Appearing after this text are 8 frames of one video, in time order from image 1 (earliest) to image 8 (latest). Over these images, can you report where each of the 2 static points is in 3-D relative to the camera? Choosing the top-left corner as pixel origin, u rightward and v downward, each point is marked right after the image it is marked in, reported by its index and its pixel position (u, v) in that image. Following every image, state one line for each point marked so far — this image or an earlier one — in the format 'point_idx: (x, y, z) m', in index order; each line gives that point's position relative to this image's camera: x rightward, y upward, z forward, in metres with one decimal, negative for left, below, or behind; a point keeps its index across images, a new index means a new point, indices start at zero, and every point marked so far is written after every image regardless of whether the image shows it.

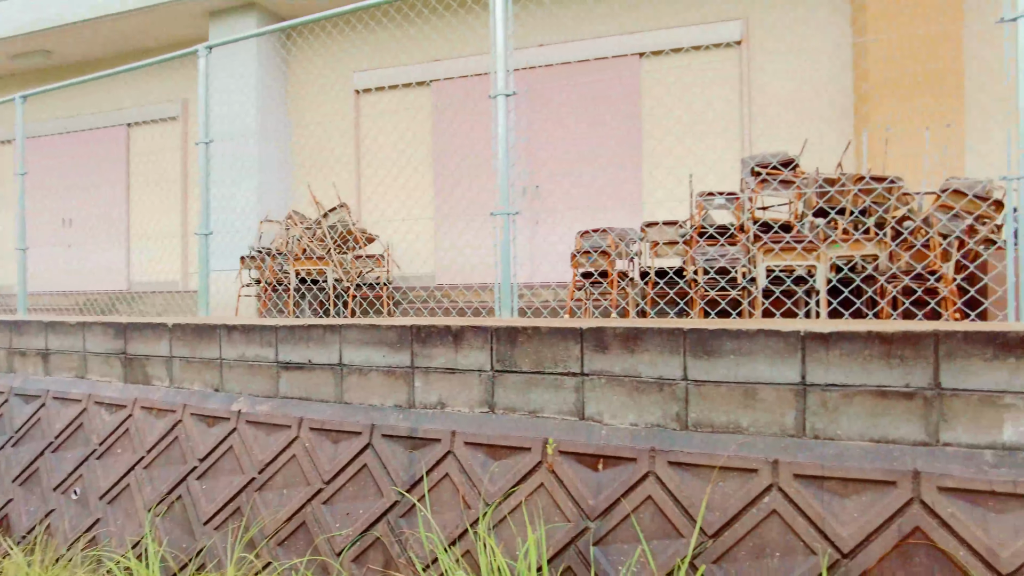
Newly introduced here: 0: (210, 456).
0: (-1.2, -0.7, +2.6) m
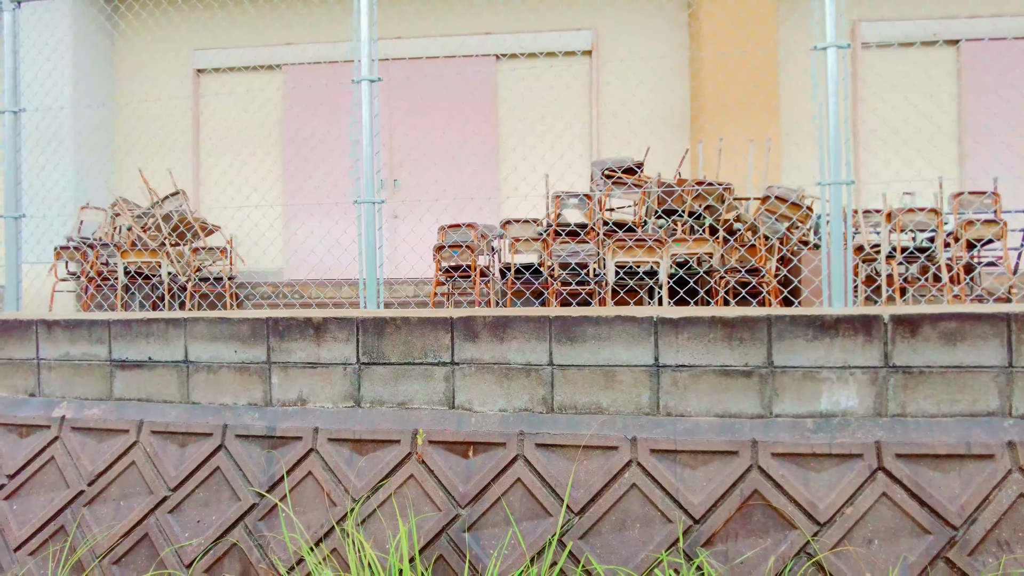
0: (-1.7, -0.6, +2.2) m
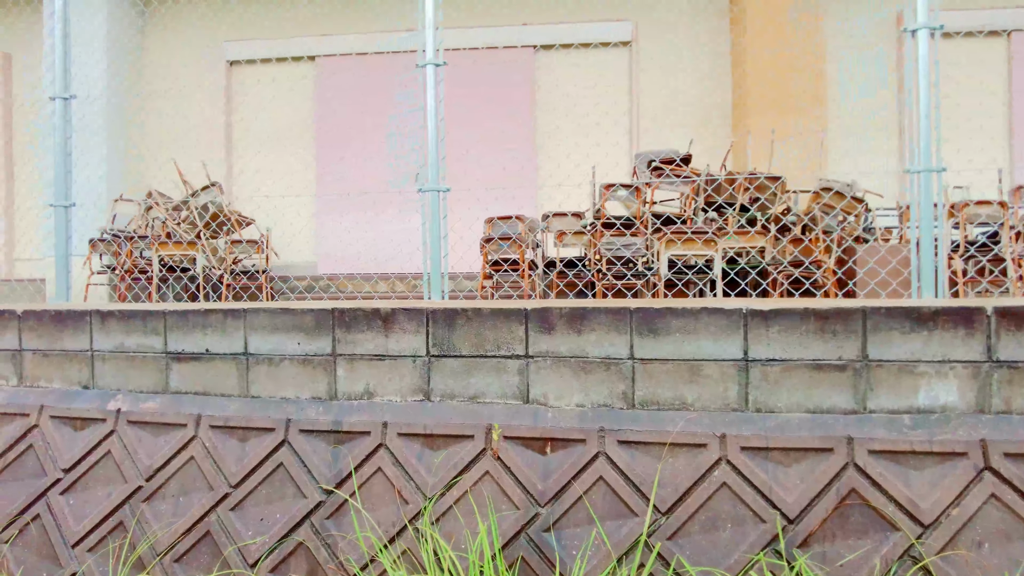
0: (-1.5, -0.6, +2.2) m
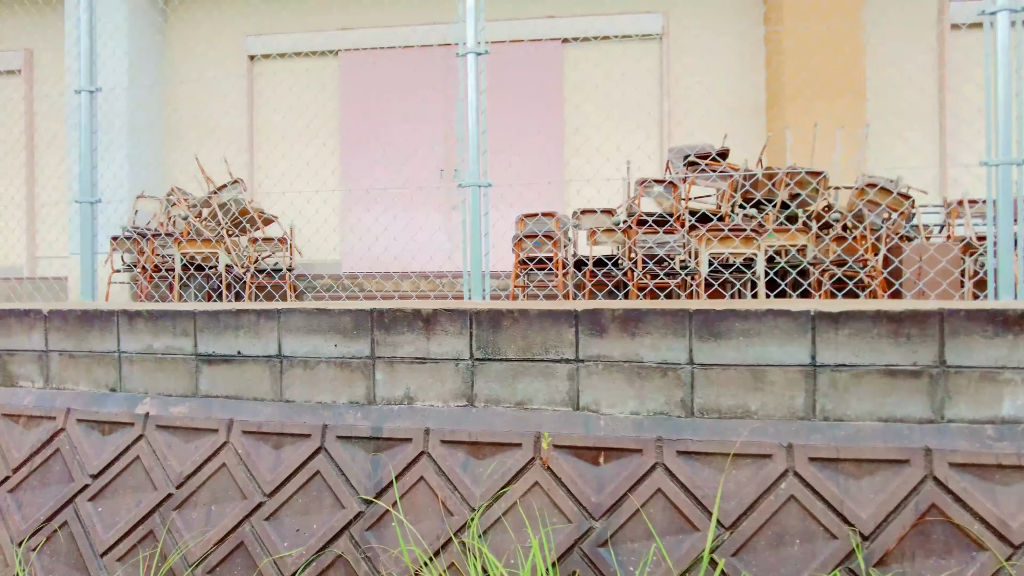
0: (-1.3, -0.6, +2.1) m
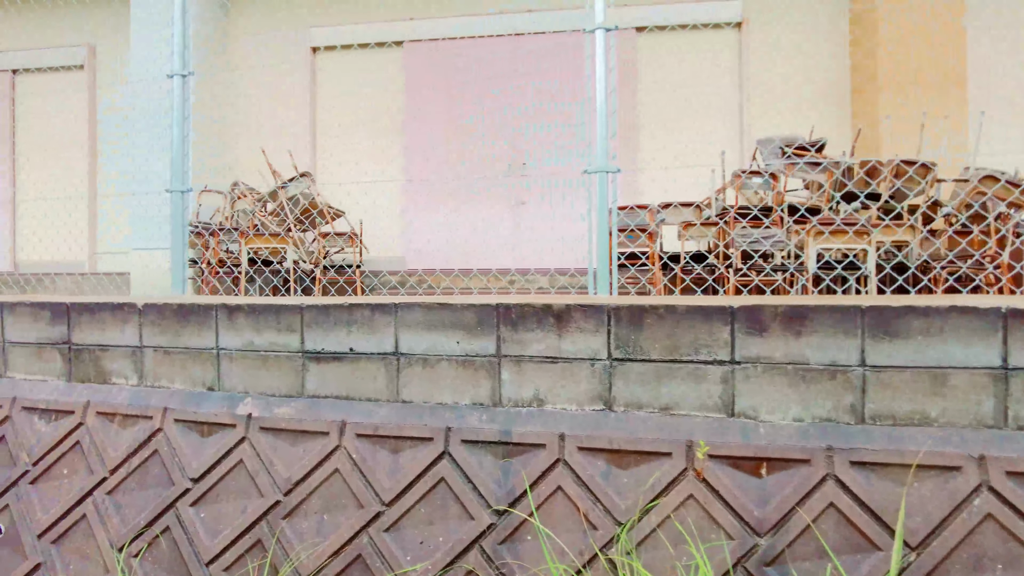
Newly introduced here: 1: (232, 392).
0: (-0.9, -0.6, +2.0) m
1: (-0.9, -0.3, +2.1) m
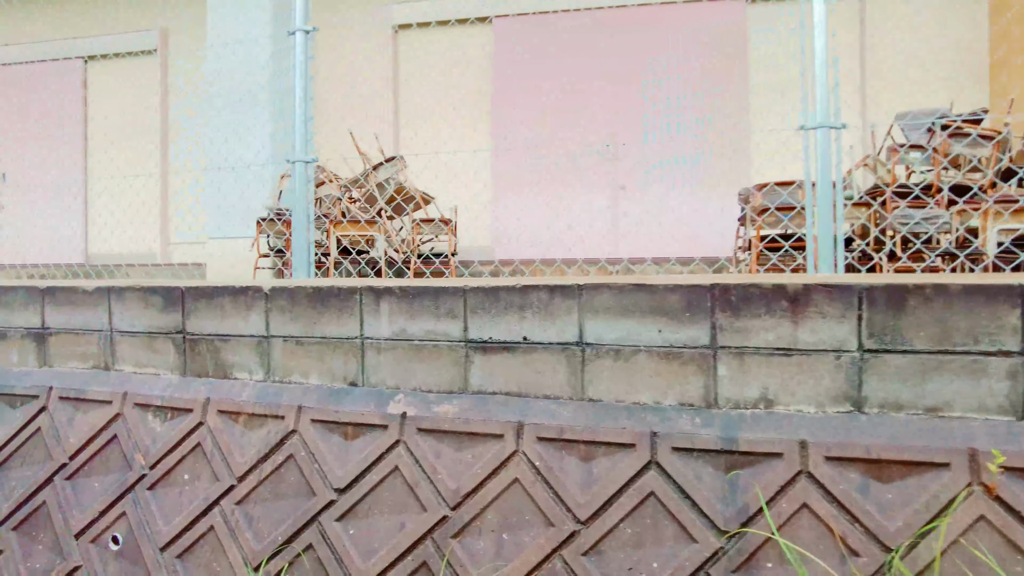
0: (-0.4, -0.5, +1.7) m
1: (-0.4, -0.3, +1.8) m
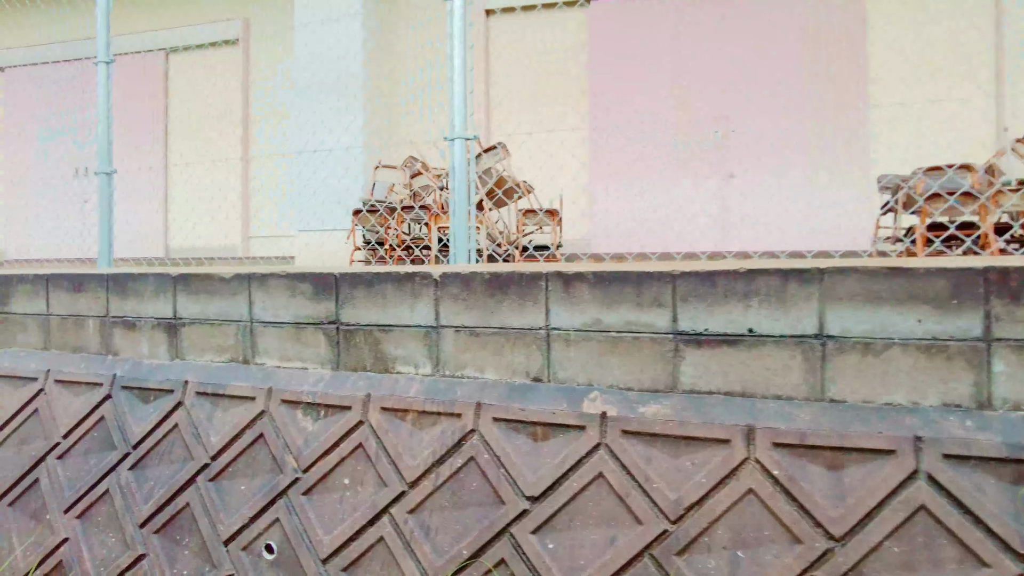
0: (+0.1, -0.5, +1.5) m
1: (+0.1, -0.2, +1.6) m
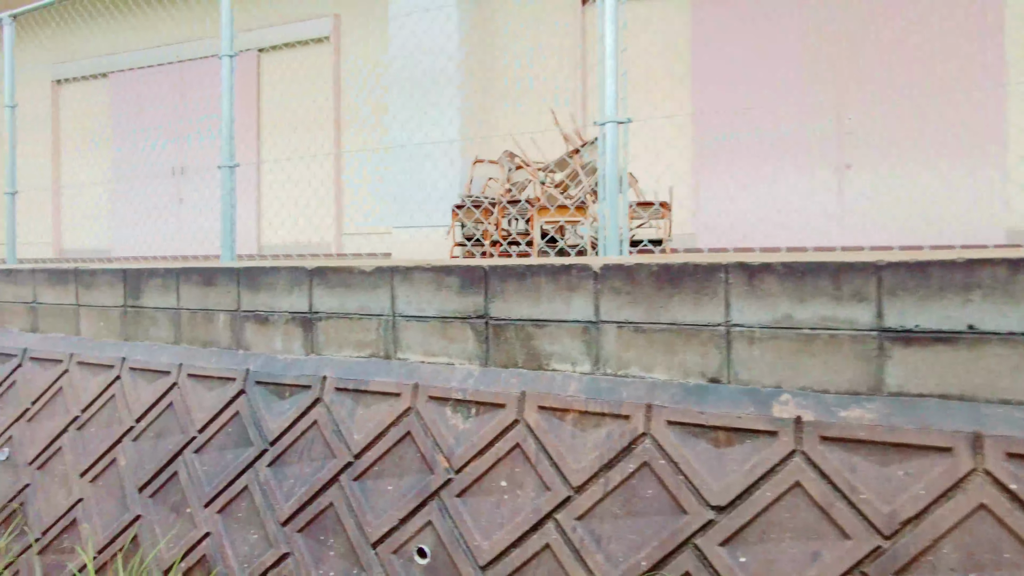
0: (+0.5, -0.5, +1.4) m
1: (+0.5, -0.2, +1.5) m
